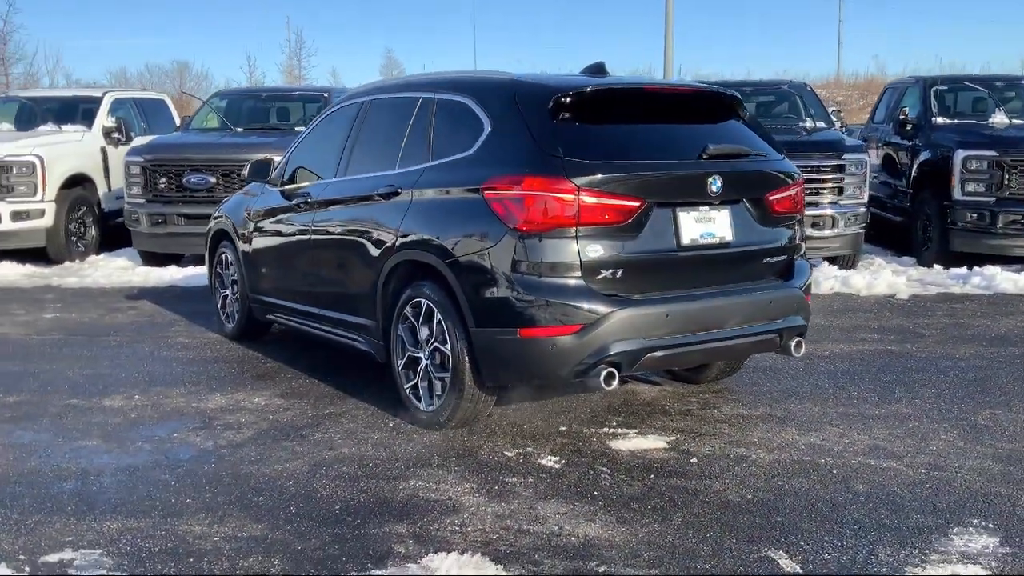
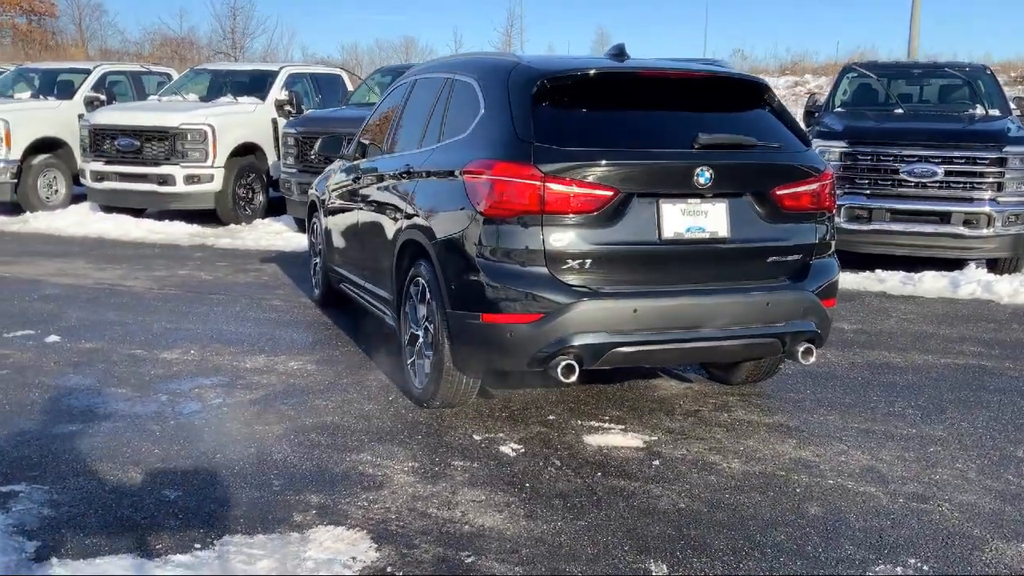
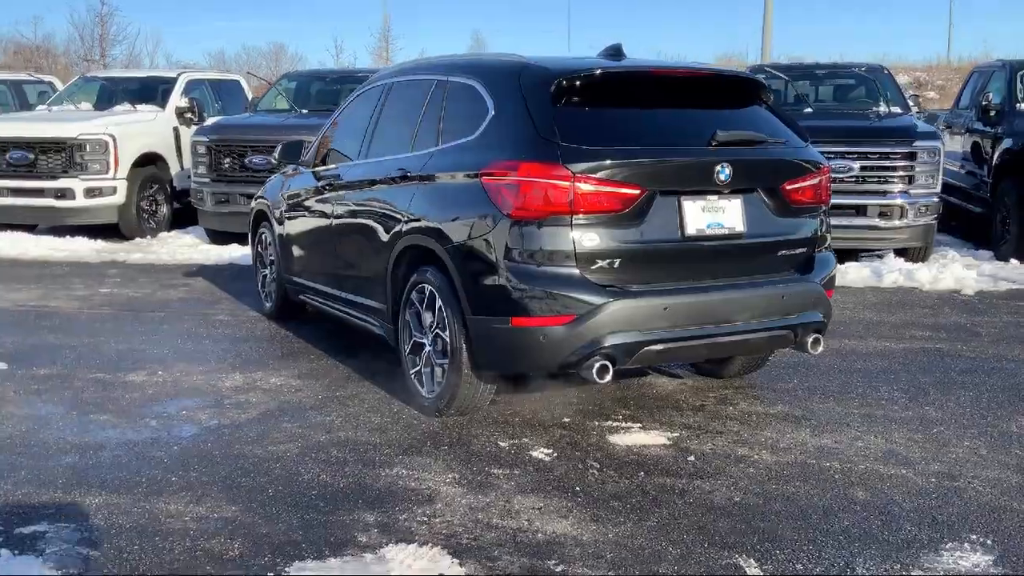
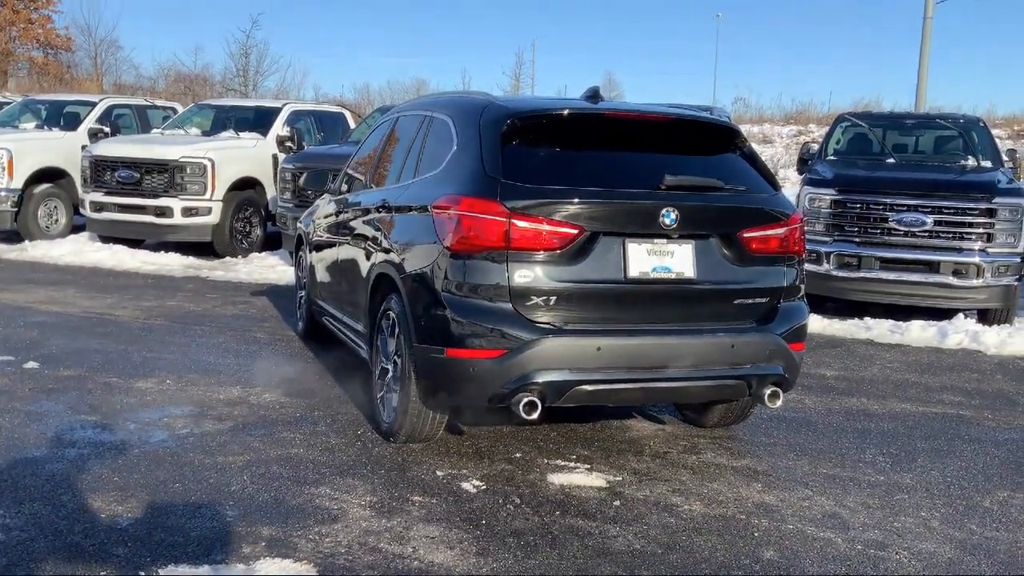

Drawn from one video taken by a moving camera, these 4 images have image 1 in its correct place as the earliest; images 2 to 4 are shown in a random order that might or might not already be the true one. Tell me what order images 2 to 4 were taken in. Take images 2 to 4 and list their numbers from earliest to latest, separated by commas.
3, 2, 4
